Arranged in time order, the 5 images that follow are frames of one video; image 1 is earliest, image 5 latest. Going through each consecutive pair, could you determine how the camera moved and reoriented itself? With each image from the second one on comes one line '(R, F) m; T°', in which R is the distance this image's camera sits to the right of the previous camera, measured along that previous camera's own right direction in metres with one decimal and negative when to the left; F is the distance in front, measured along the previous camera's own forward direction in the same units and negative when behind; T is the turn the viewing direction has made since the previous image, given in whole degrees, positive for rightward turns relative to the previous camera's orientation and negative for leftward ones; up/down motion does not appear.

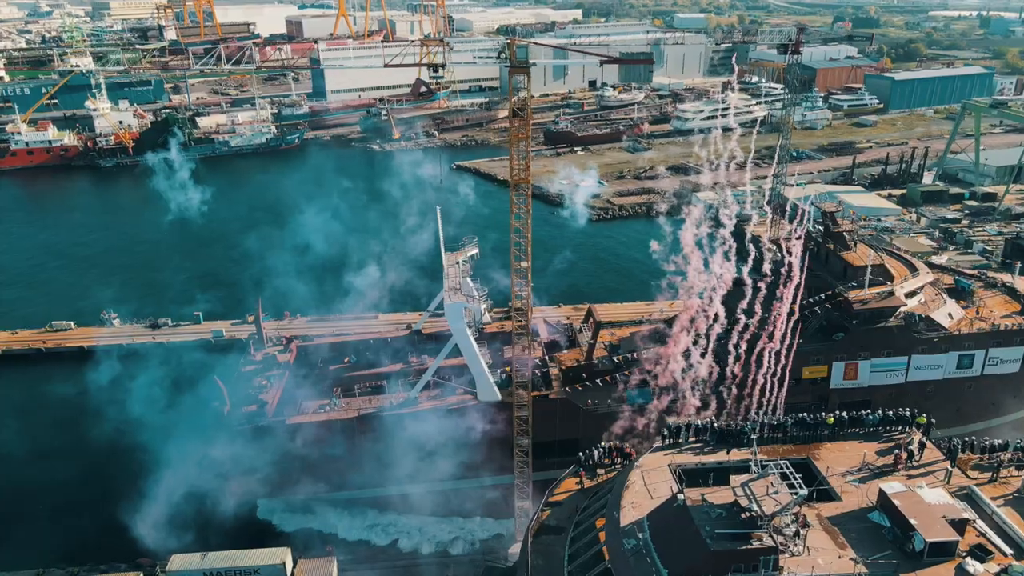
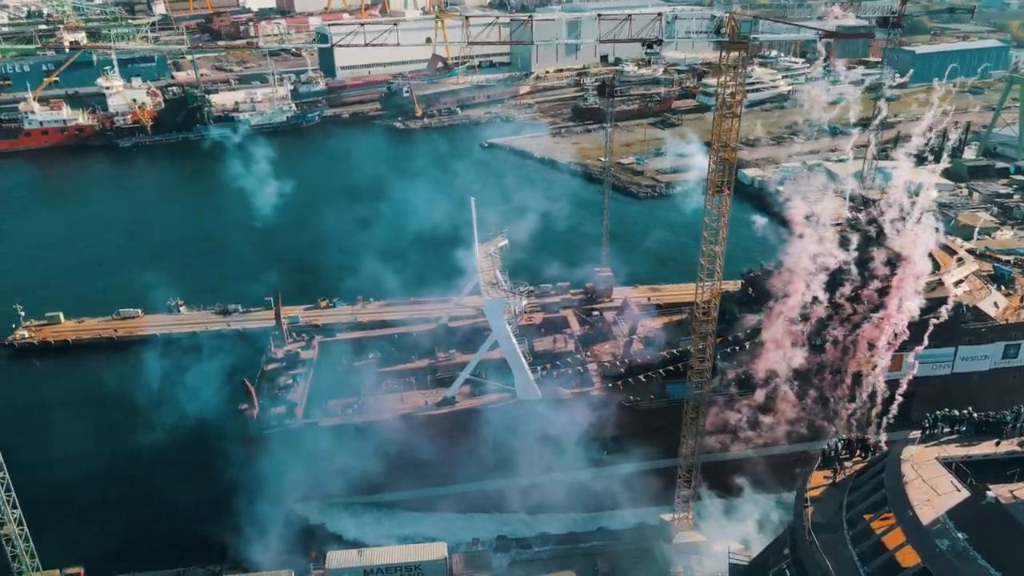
(-5.1, +0.8) m; +2°
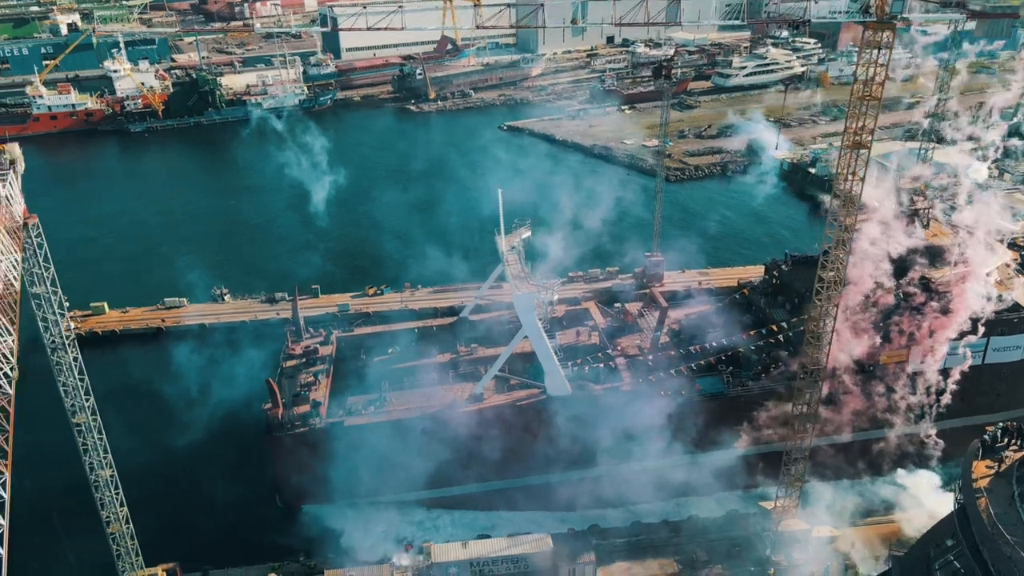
(-3.2, +0.5) m; +1°
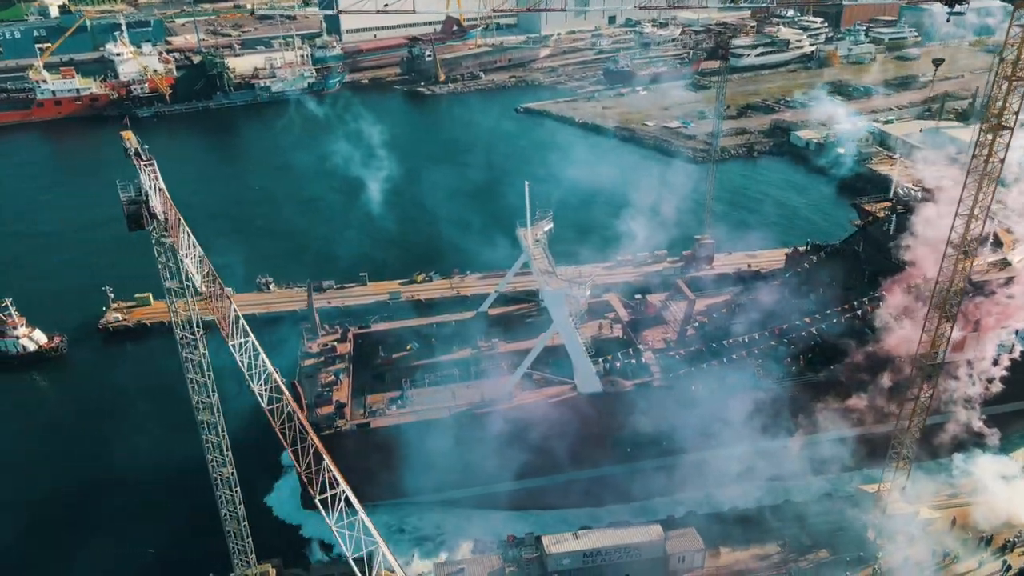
(-3.4, +0.4) m; +1°
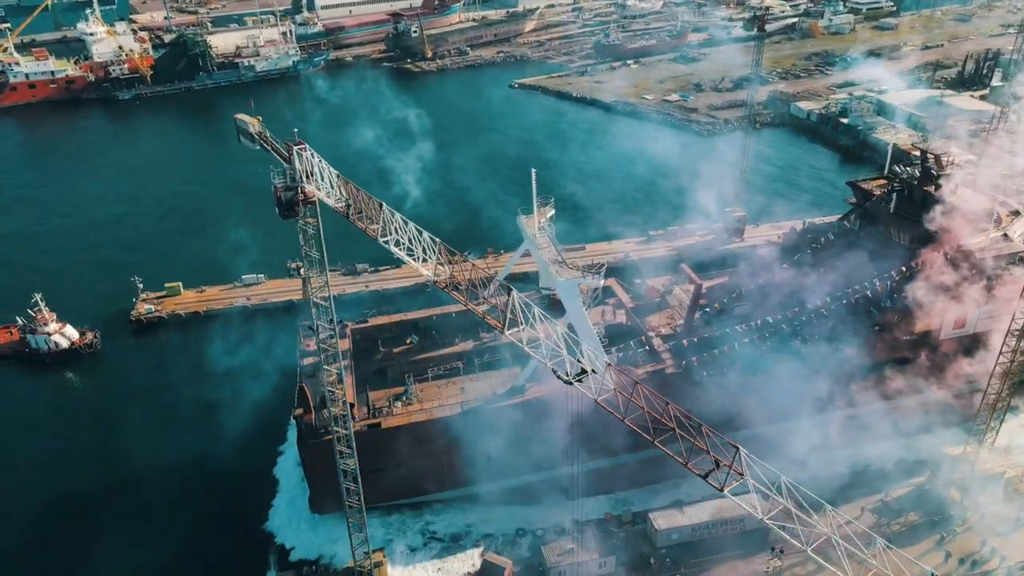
(-3.8, +0.4) m; +3°
